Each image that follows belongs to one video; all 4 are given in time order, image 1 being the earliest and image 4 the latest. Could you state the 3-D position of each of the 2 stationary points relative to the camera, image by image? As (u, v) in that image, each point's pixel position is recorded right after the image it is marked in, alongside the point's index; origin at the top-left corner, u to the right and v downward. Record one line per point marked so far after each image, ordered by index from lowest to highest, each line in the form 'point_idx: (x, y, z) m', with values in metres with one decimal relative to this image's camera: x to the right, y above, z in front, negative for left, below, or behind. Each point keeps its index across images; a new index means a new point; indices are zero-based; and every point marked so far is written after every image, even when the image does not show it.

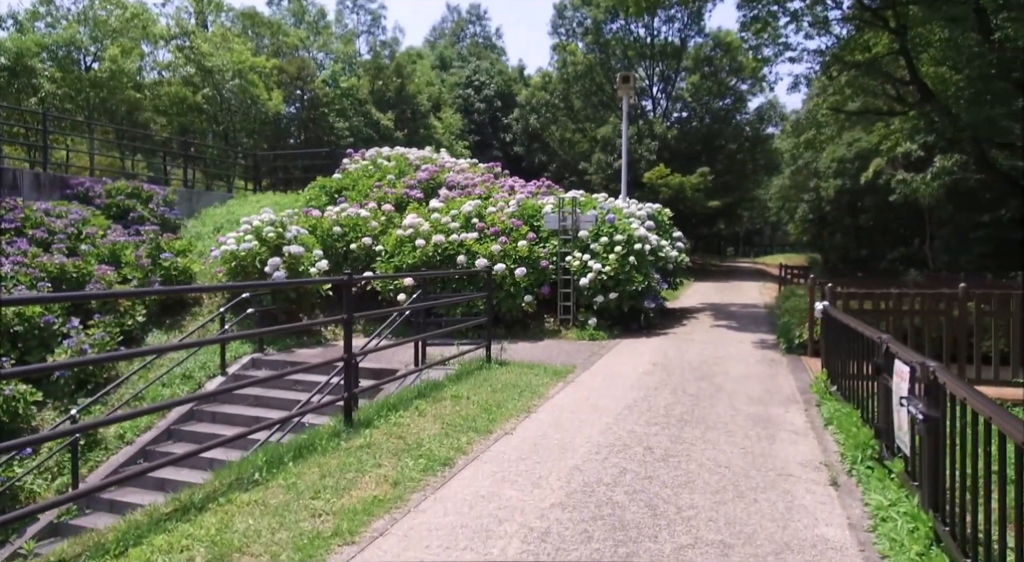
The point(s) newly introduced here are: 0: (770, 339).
0: (+4.1, -0.9, +11.4) m
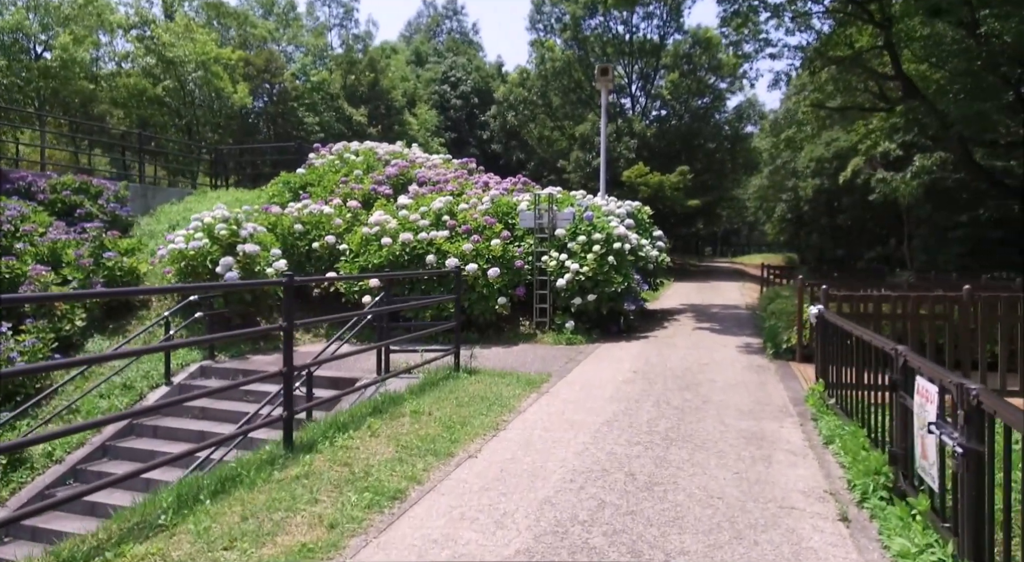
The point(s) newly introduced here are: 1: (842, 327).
0: (+3.7, -0.9, +10.9) m
1: (+2.8, -0.4, +6.0) m
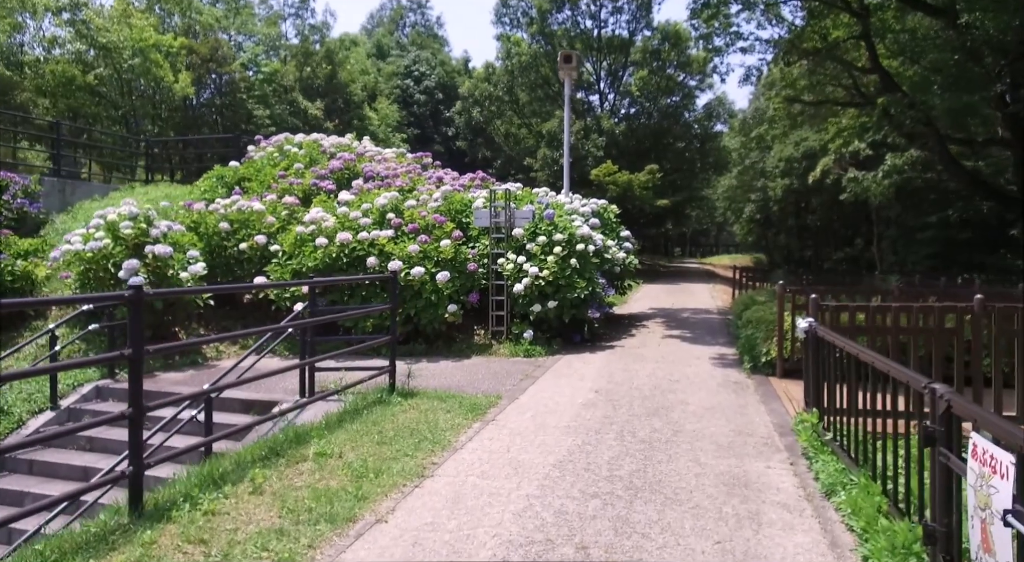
0: (+3.0, -1.0, +9.9) m
1: (+2.3, -0.4, +5.0) m
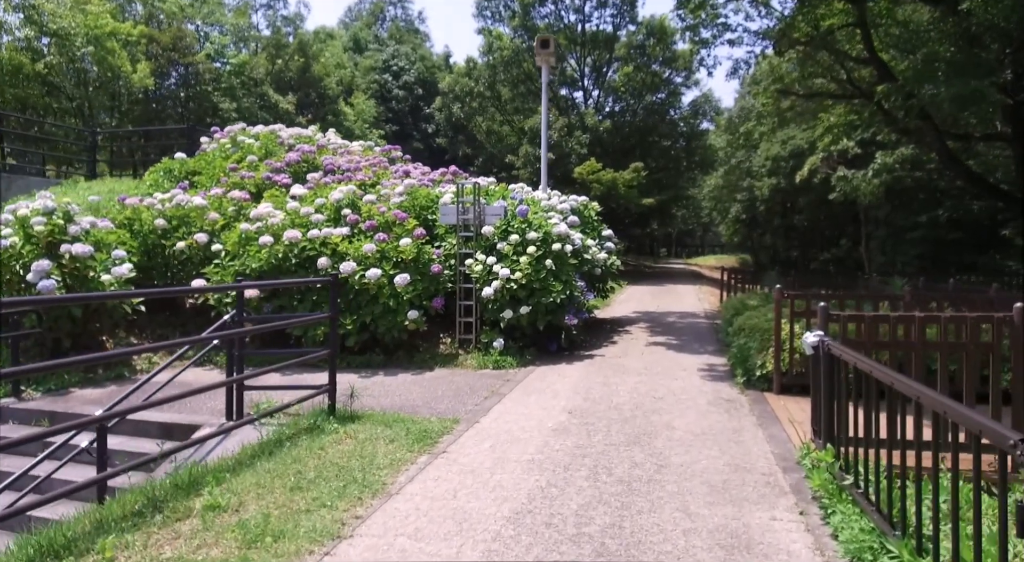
0: (+2.6, -1.1, +9.0) m
1: (+2.0, -0.5, +4.1) m
